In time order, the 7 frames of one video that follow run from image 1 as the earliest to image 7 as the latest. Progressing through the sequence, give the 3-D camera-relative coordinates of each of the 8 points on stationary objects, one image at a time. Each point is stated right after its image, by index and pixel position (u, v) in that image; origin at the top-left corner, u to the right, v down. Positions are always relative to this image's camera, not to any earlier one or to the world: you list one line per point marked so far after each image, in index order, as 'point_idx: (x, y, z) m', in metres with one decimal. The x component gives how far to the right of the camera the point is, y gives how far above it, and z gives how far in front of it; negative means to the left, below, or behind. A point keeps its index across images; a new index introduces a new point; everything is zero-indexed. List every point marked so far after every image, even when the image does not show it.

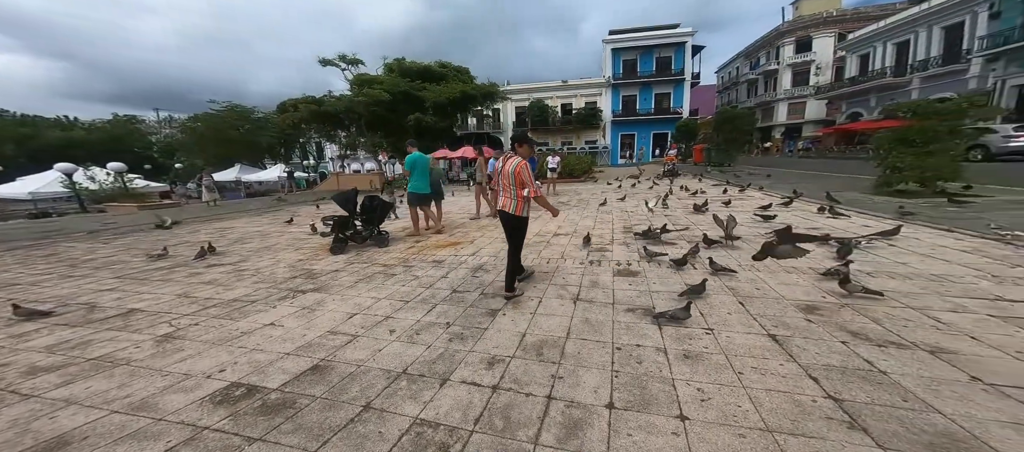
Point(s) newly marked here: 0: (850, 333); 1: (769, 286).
0: (+2.3, -0.8, +2.3) m
1: (+2.4, -0.6, +3.2) m
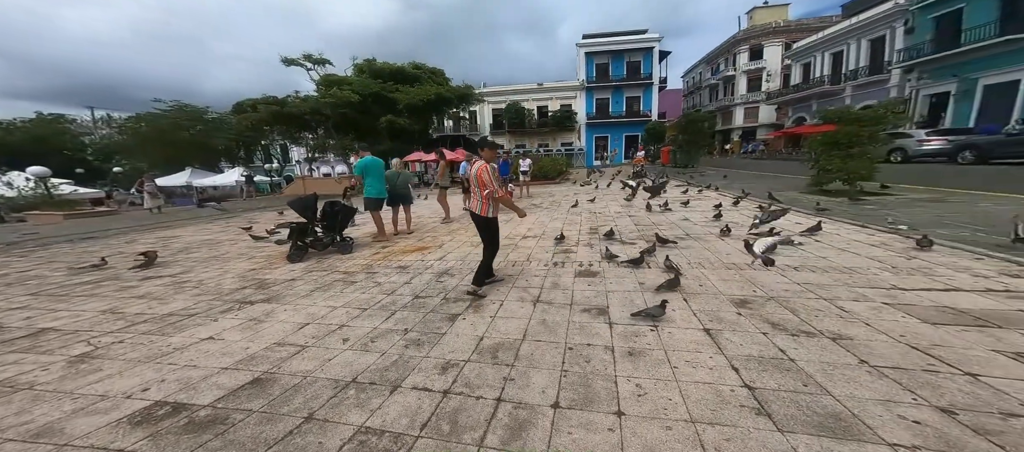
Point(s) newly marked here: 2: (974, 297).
0: (+2.0, -0.8, +2.6) m
1: (+2.0, -0.6, +3.4) m
2: (+3.7, -0.6, +2.8) m
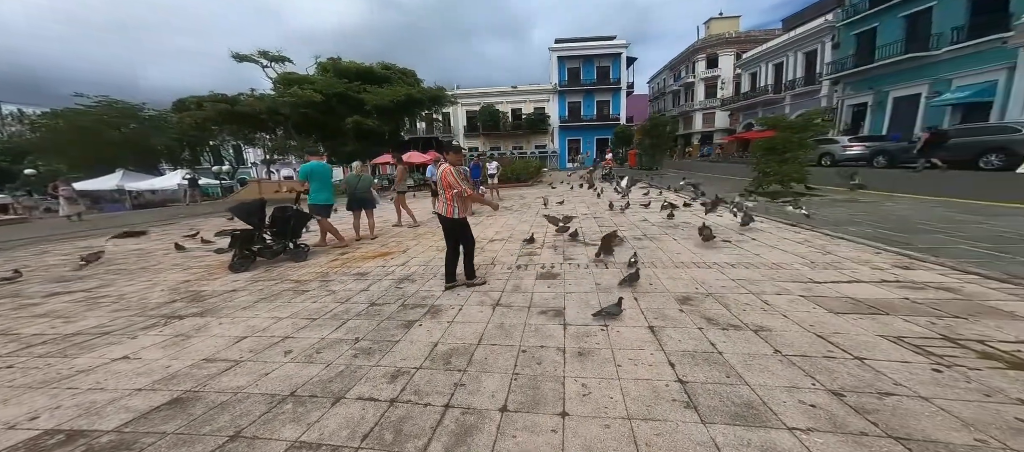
0: (+1.6, -0.8, +2.7) m
1: (+1.6, -0.6, +3.5) m
2: (+3.3, -0.6, +3.1) m
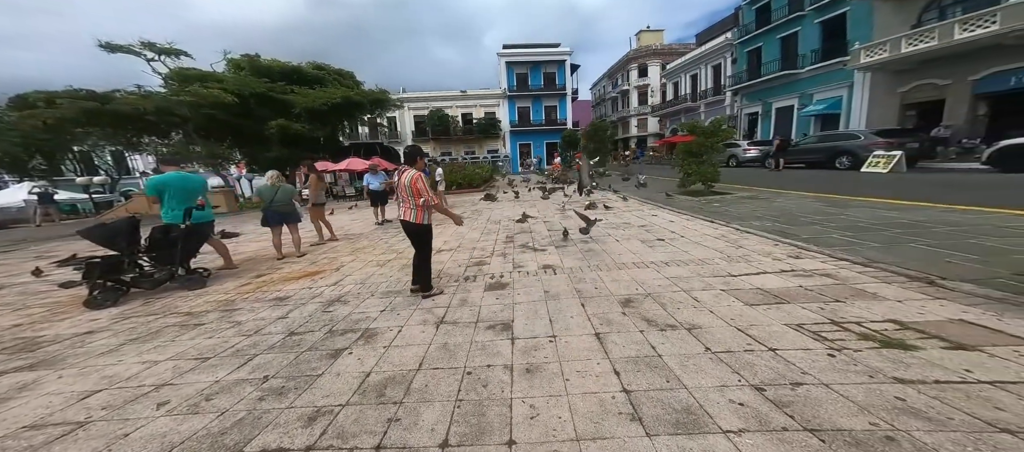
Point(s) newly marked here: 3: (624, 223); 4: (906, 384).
0: (+1.1, -0.8, +2.8) m
1: (+1.0, -0.7, +3.6) m
2: (+2.8, -0.6, +3.4) m
3: (+2.0, +0.1, +6.1) m
4: (+2.0, -0.8, +1.7) m
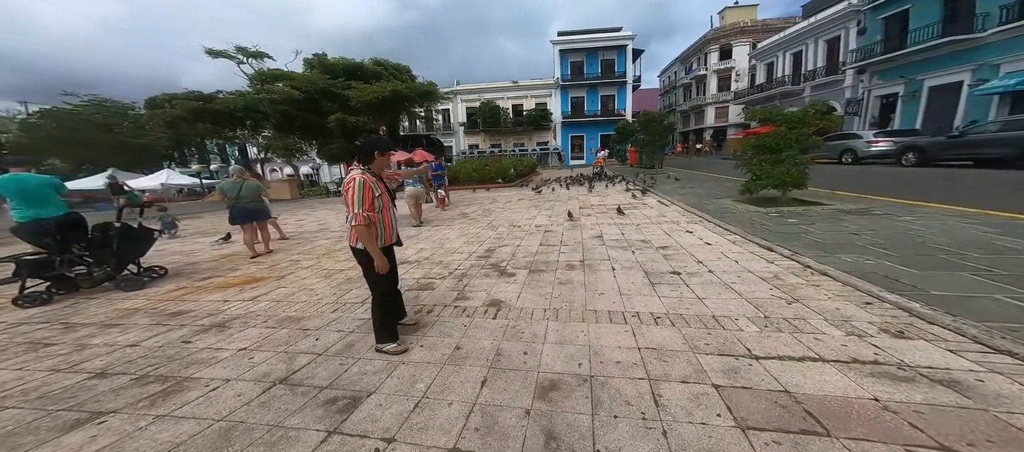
0: (+0.1, -1.1, +1.7) m
1: (+0.2, -0.9, +2.5) m
2: (+1.9, -0.9, +1.9) m
3: (+1.8, -0.2, +4.7) m
4: (+0.8, -1.2, +0.4) m
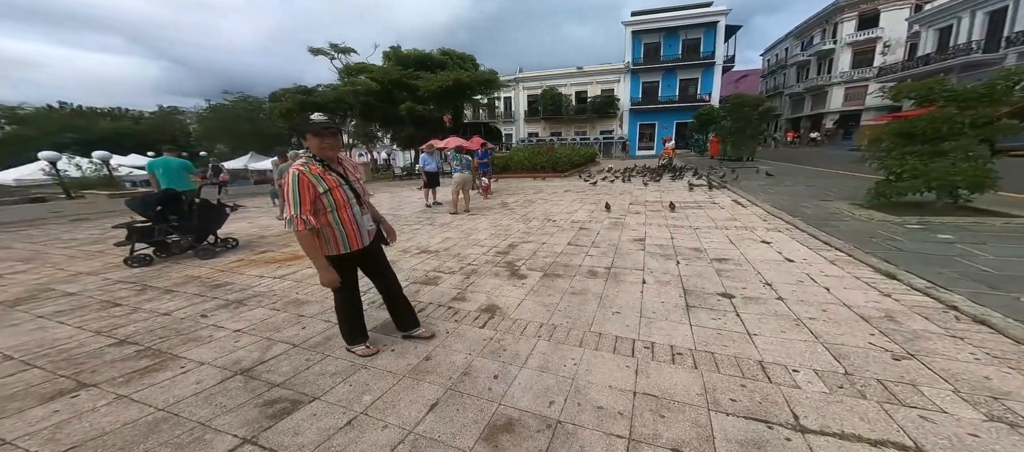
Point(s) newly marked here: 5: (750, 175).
0: (-0.3, -1.1, +1.3) m
1: (0.0, -0.9, +2.1) m
2: (+1.5, -1.0, +1.1) m
3: (+2.1, -0.3, +3.8) m
4: (0.0, -1.3, 0.0) m
5: (+7.8, +1.7, +10.0) m
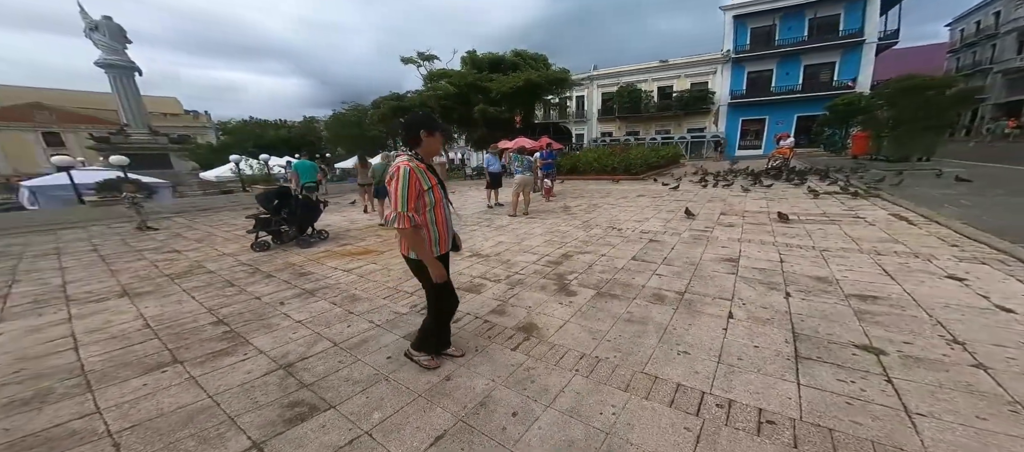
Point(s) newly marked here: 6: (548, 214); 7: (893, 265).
0: (-0.4, -1.2, +1.1) m
1: (+0.1, -1.0, +1.8) m
2: (+1.3, -1.2, +0.5) m
3: (+2.6, -0.4, +2.9) m
4: (-0.4, -1.4, -0.3) m
5: (+9.7, +1.3, +7.4) m
6: (+0.7, +0.2, +5.8) m
7: (+3.6, -0.3, +3.1) m
